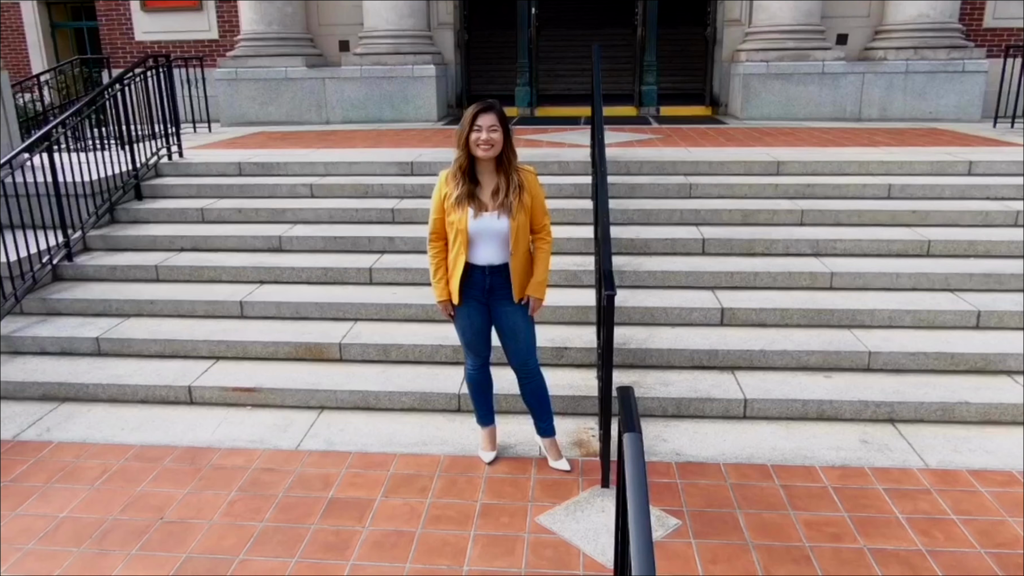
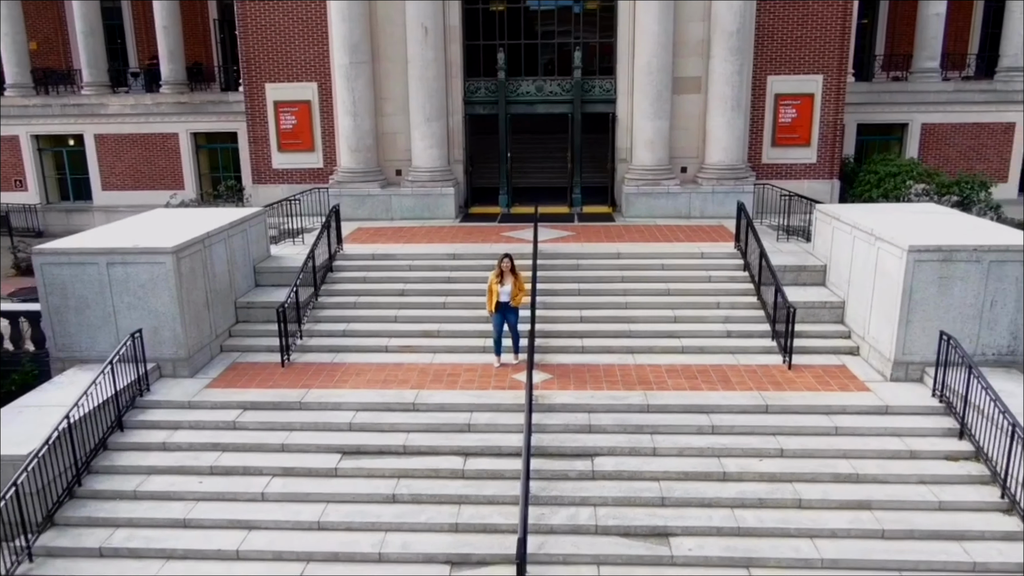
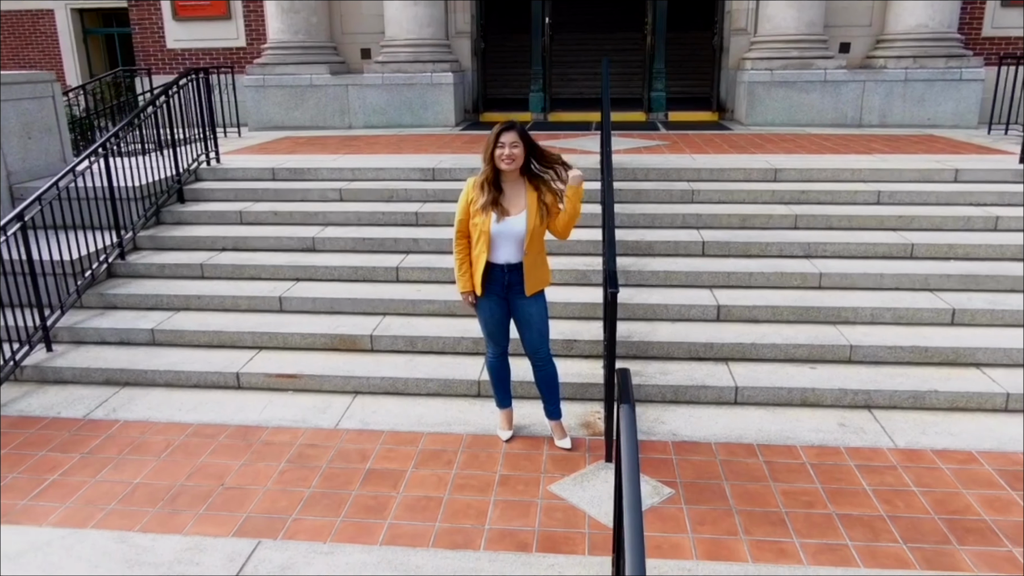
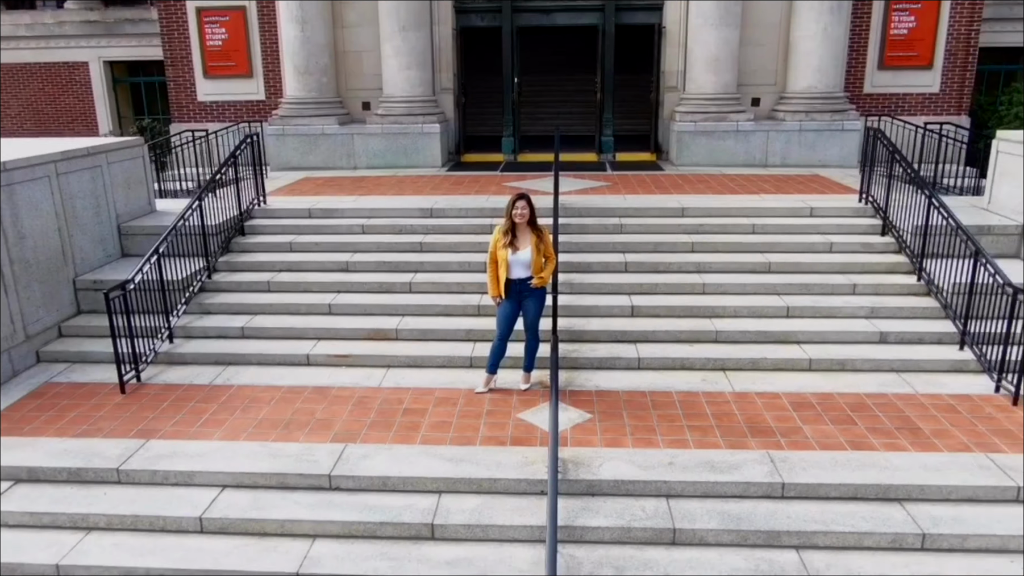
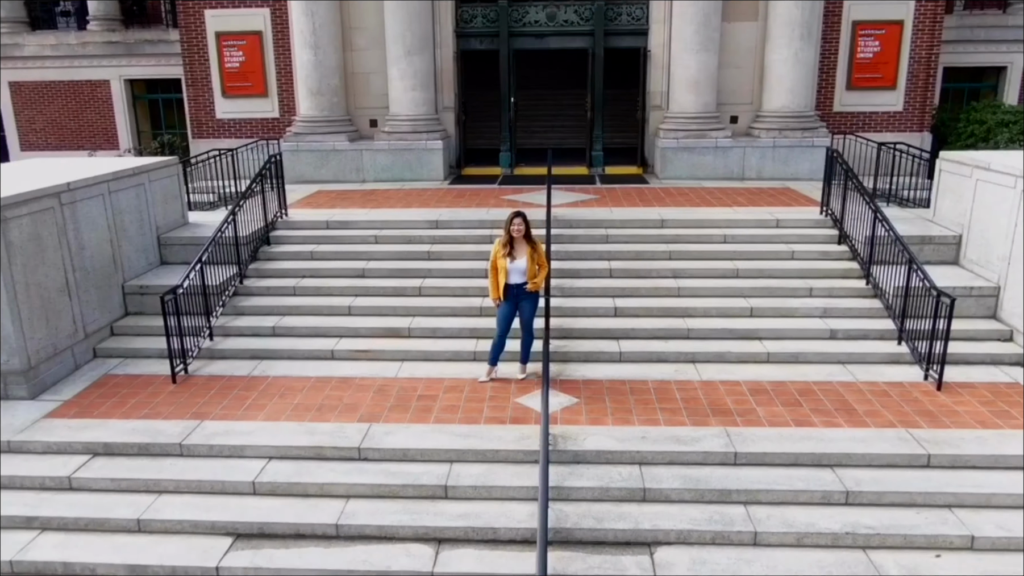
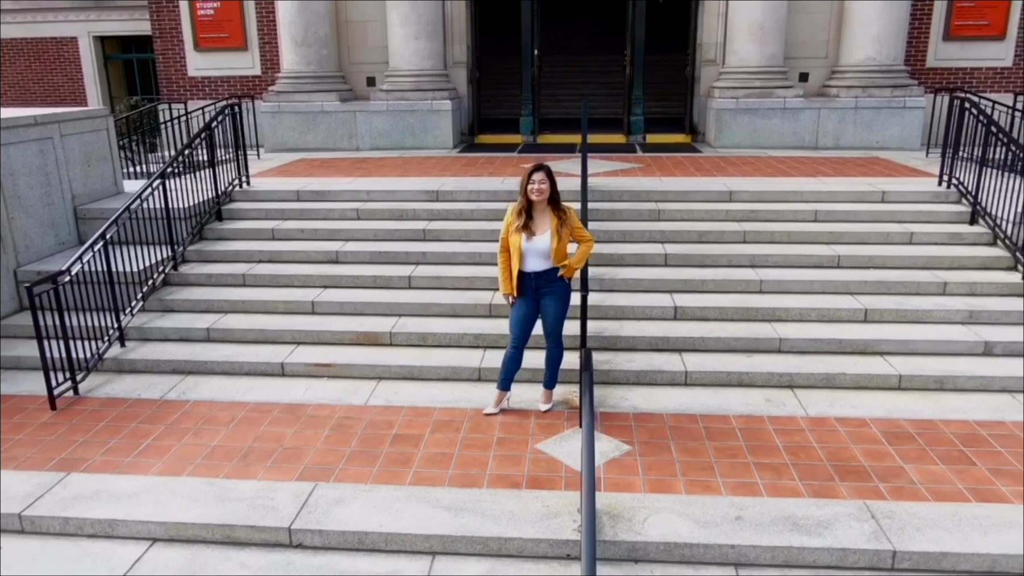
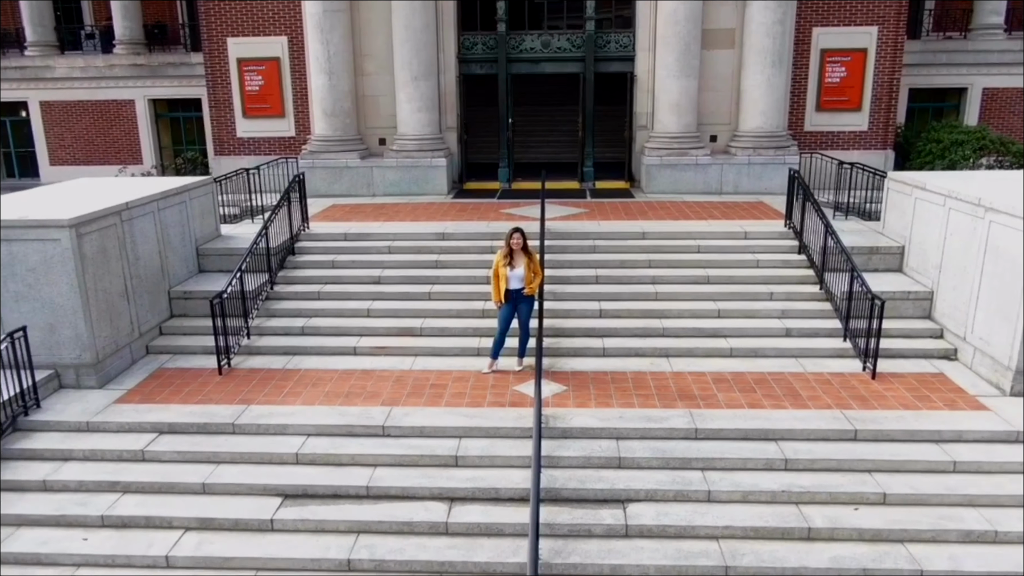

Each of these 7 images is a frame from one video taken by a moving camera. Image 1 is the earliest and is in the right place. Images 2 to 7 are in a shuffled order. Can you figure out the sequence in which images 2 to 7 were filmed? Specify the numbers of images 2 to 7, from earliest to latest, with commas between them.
3, 6, 4, 5, 7, 2
